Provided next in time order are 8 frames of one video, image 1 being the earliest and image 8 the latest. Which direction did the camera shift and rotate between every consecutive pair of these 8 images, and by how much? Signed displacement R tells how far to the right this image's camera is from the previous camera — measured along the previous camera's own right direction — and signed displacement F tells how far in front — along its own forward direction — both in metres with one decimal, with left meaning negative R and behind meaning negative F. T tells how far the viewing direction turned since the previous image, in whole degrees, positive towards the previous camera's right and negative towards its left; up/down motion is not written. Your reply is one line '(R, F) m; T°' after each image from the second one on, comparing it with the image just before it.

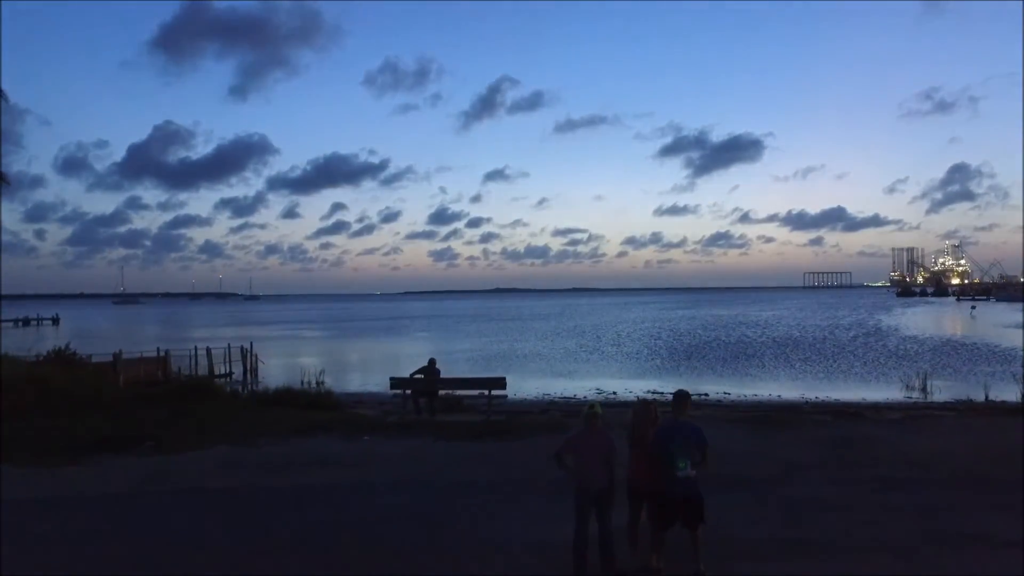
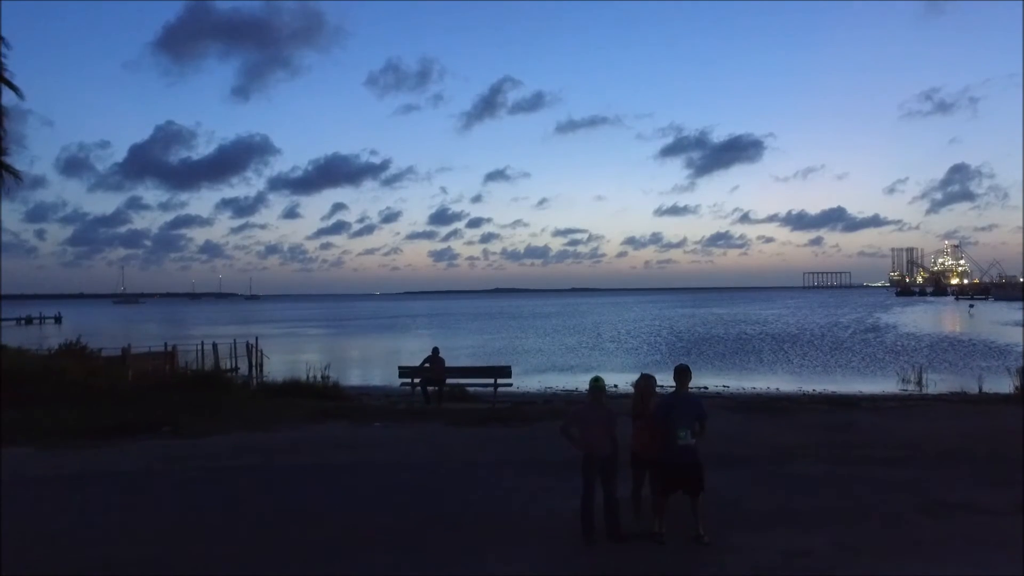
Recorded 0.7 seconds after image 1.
(-0.1, -0.4) m; 0°
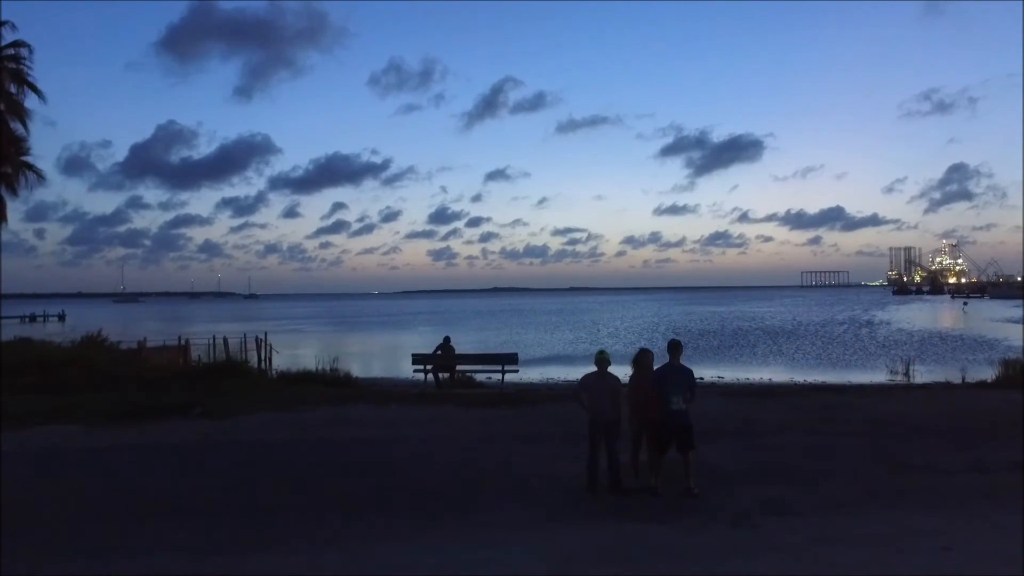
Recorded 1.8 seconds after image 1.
(-0.3, -1.0) m; 0°
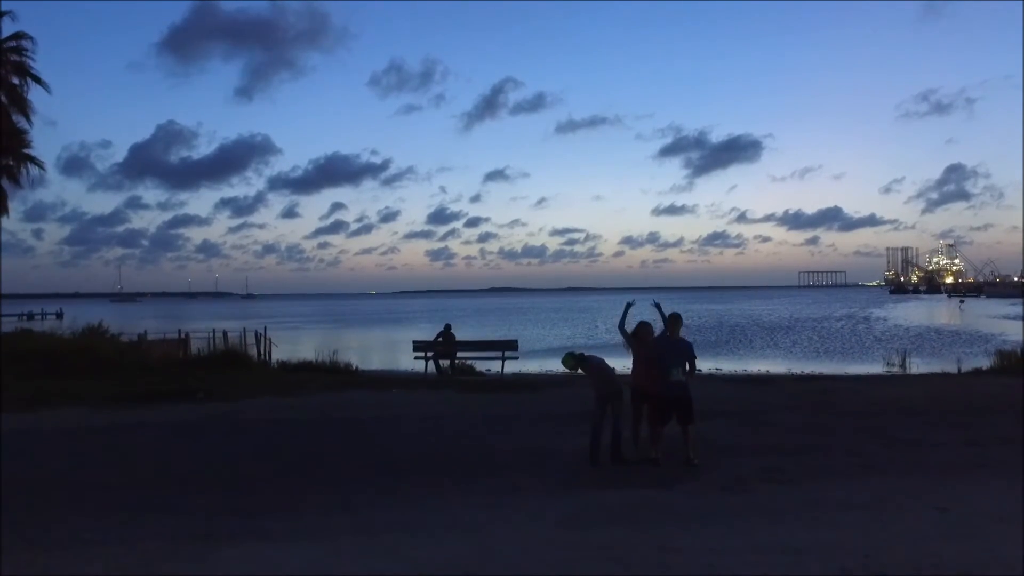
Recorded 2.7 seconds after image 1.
(-0.2, -0.6) m; 0°
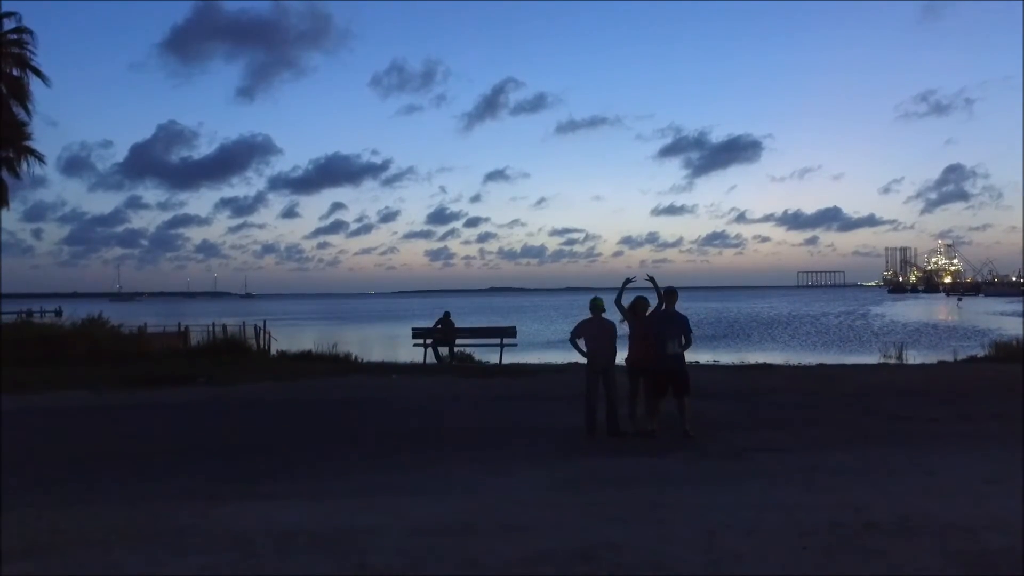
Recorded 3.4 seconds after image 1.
(-0.2, -0.5) m; 0°
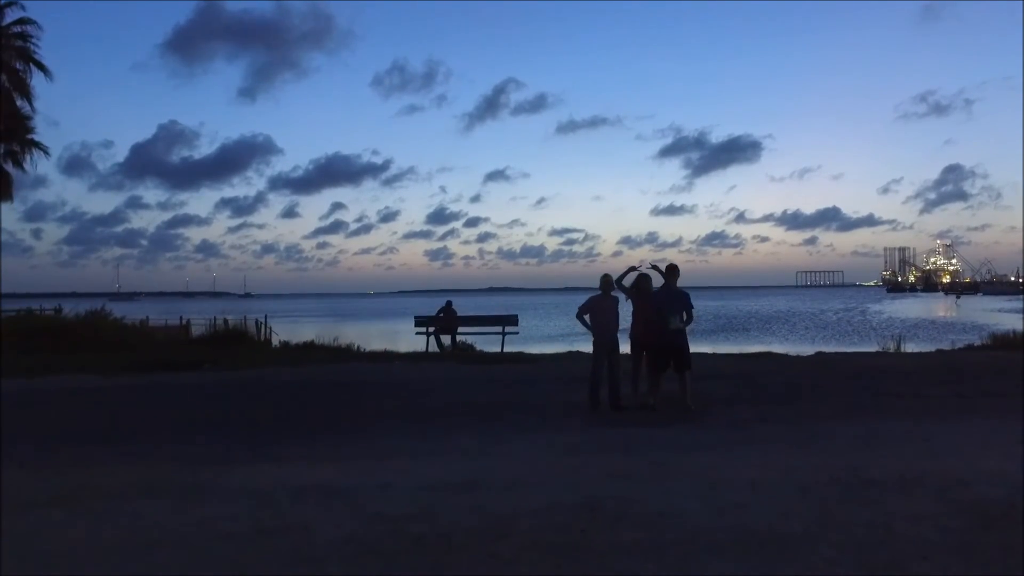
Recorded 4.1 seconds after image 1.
(-0.2, -0.5) m; 0°
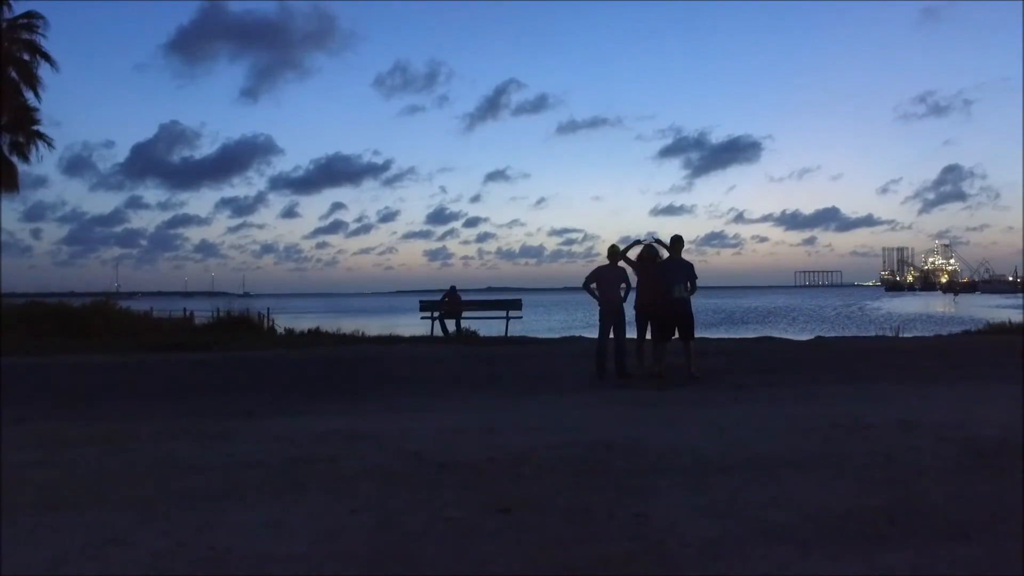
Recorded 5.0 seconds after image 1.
(-0.2, -0.7) m; 0°
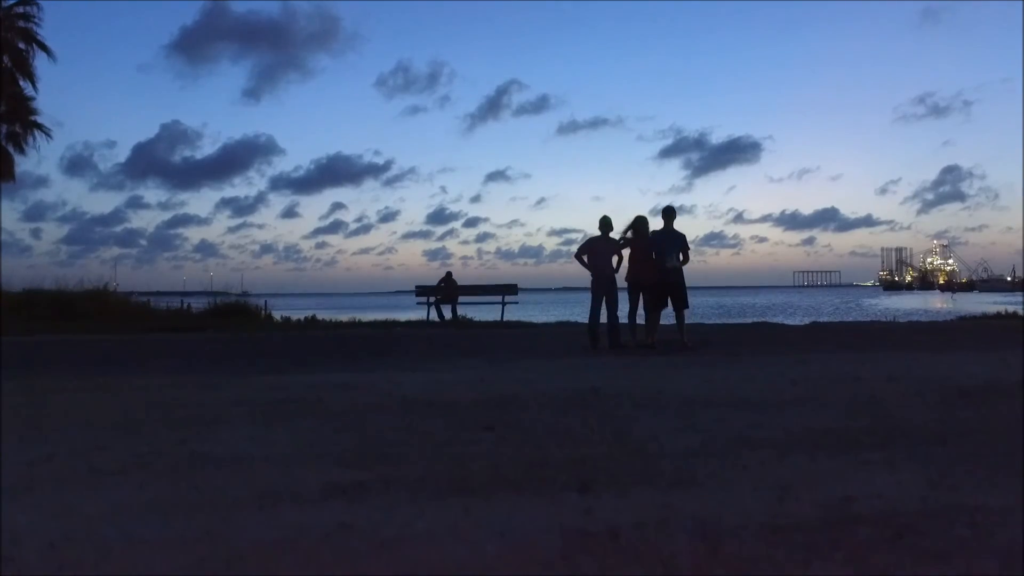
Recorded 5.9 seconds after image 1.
(-0.3, -0.7) m; 0°
